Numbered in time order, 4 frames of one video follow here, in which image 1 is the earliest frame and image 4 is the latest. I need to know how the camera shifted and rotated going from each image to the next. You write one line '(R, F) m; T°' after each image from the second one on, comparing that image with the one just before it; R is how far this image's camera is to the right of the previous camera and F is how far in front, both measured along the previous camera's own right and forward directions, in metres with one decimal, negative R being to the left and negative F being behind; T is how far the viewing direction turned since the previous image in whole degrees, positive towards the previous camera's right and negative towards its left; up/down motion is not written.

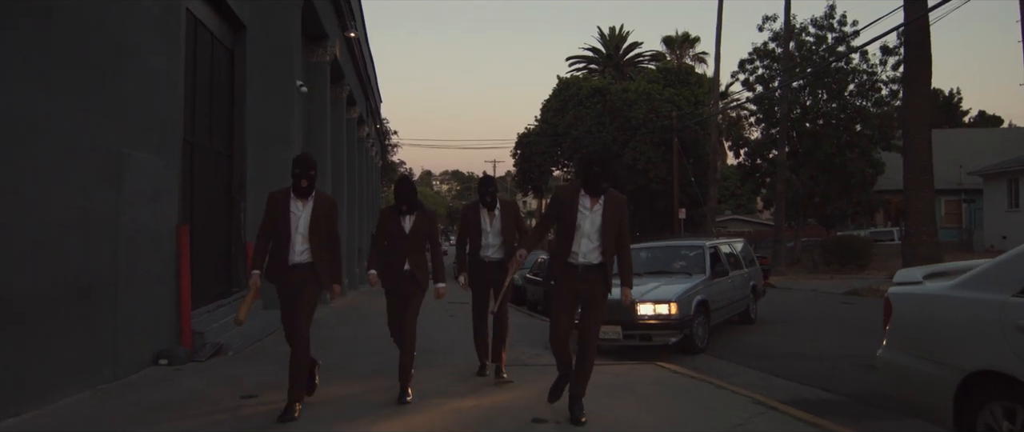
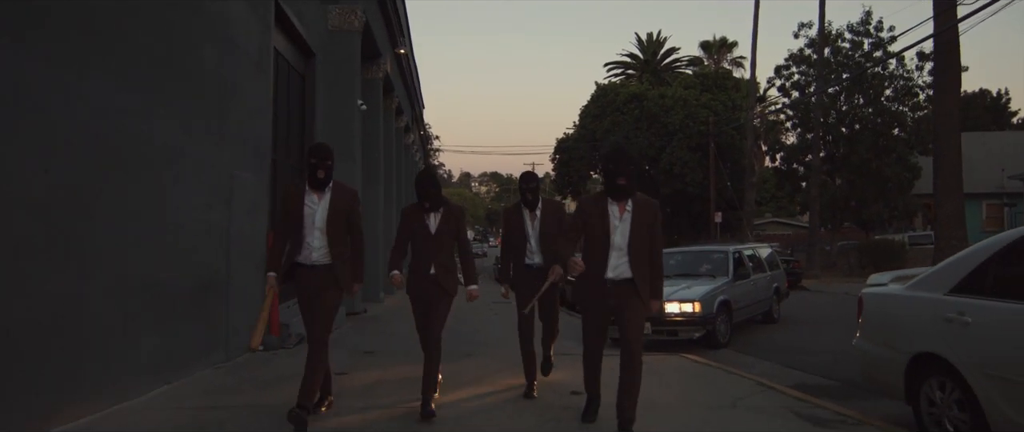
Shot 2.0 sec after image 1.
(0.0, -1.2) m; -3°
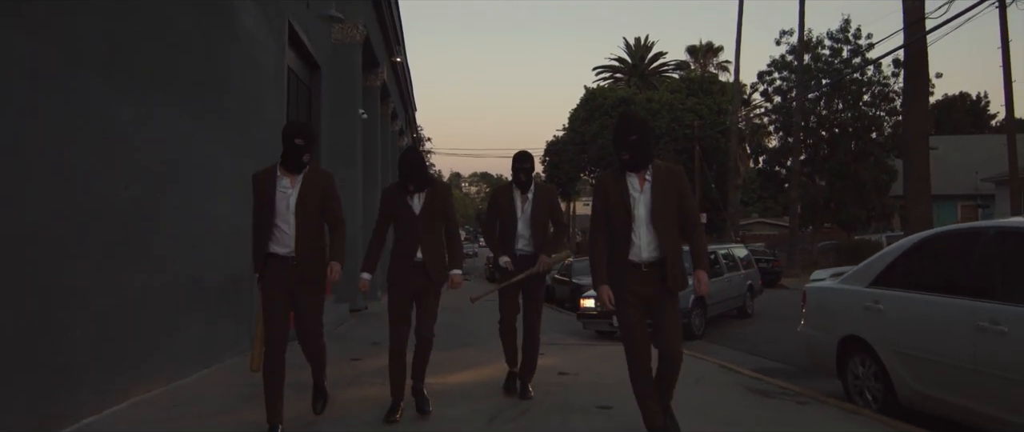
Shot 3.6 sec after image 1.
(-0.1, -1.0) m; +1°
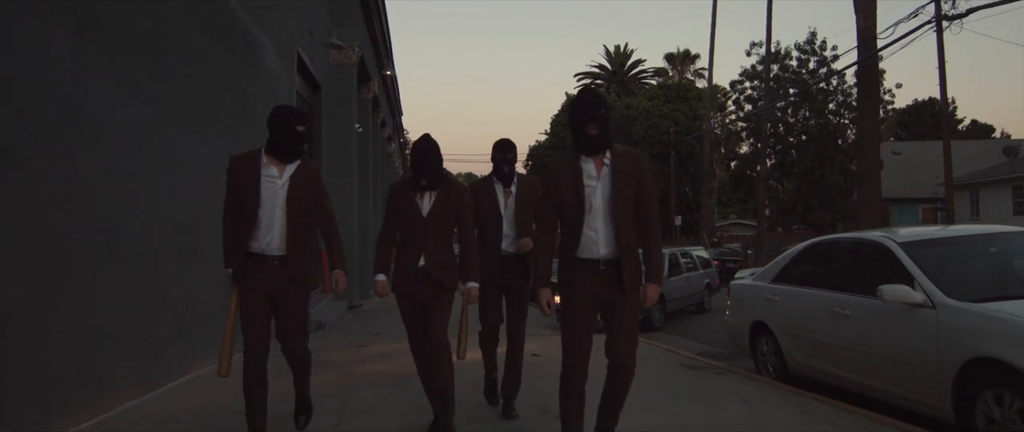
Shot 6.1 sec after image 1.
(0.0, -1.5) m; +1°
